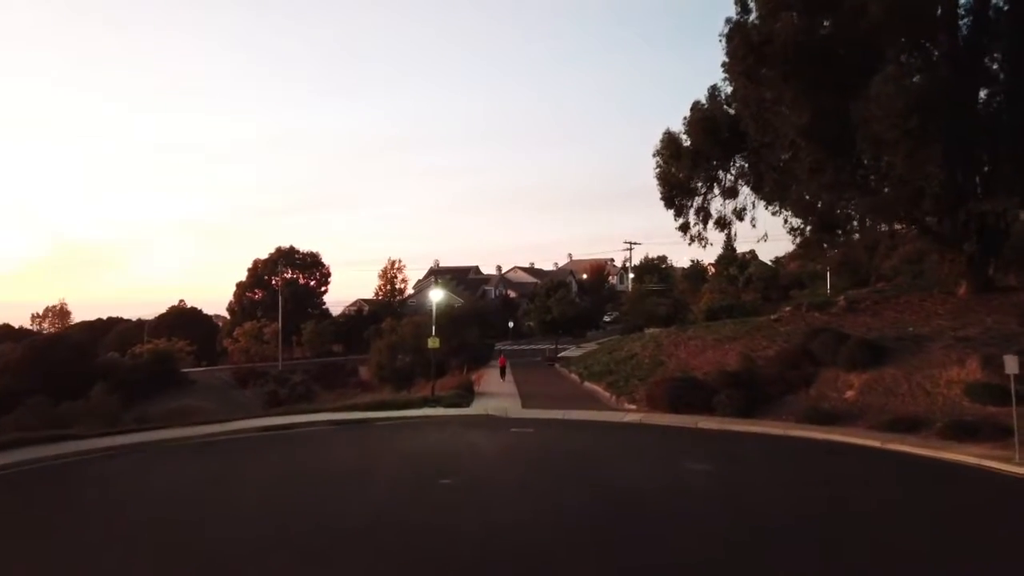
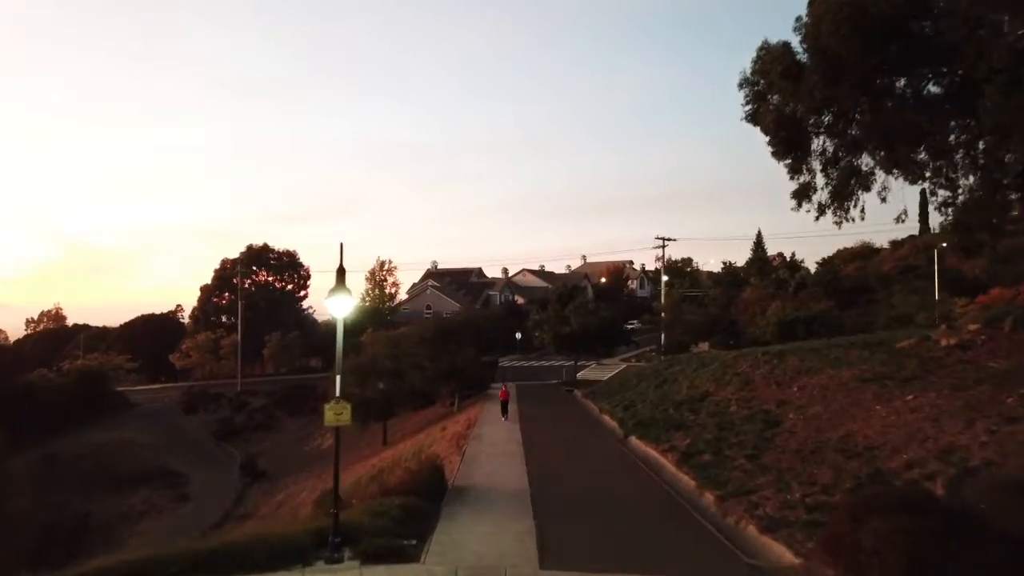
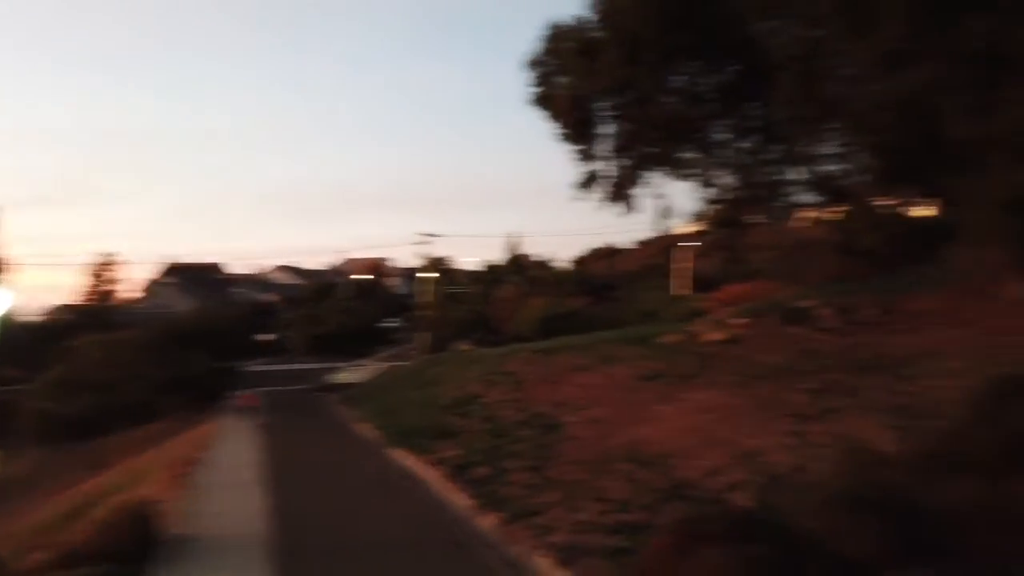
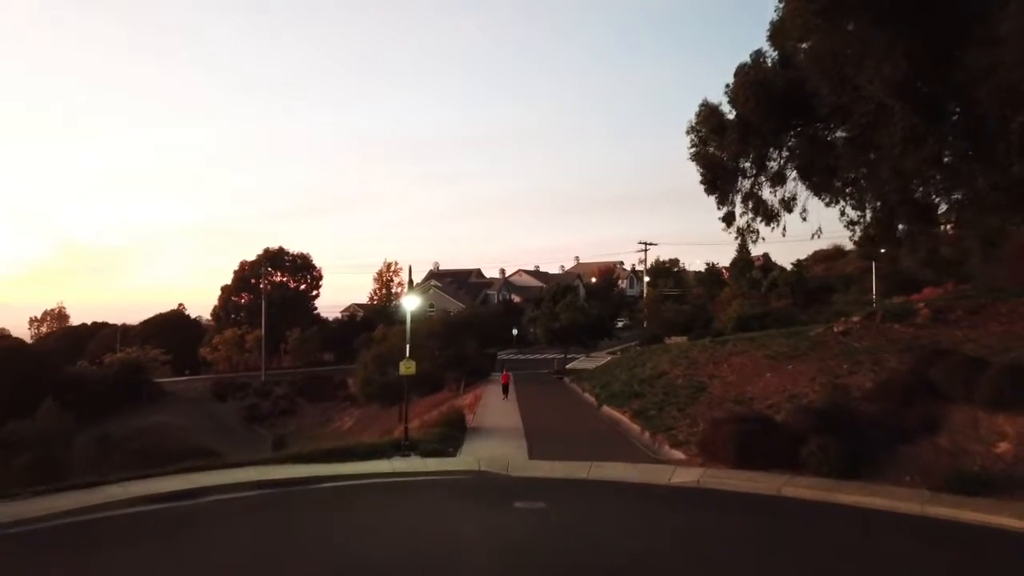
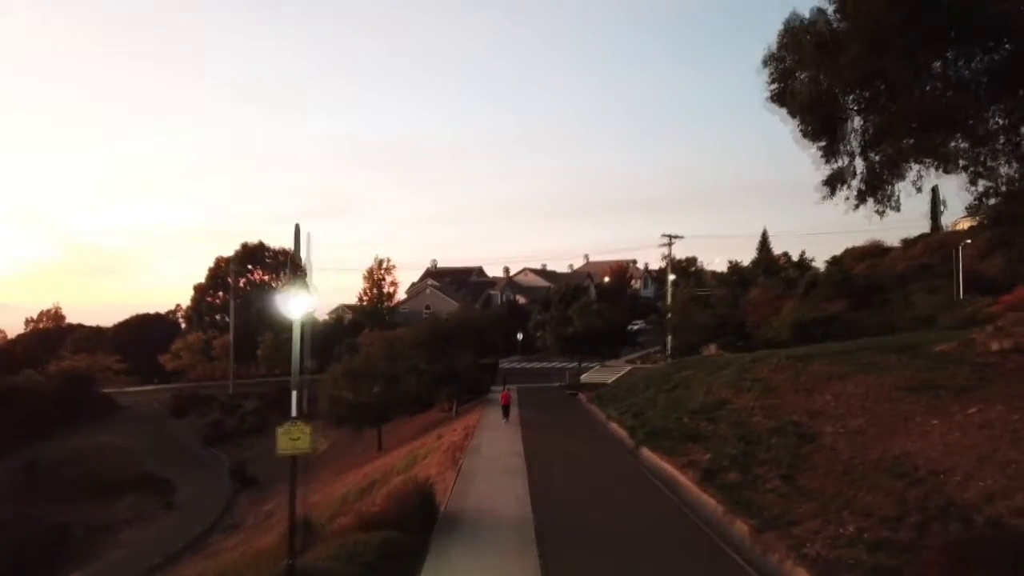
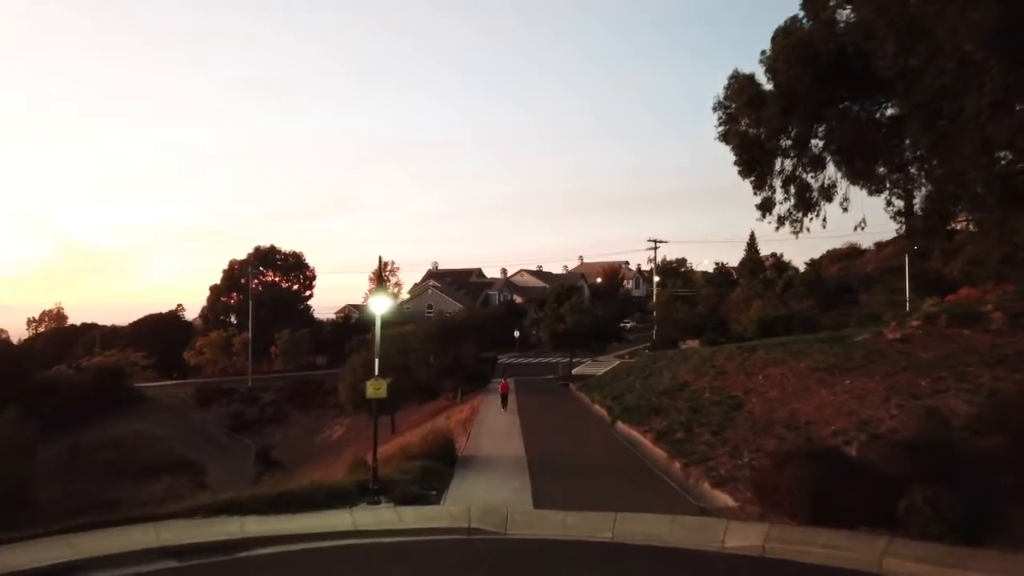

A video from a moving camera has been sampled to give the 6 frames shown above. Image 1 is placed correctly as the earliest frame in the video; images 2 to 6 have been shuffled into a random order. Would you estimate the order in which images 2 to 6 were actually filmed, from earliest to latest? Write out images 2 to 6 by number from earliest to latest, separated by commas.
4, 6, 2, 5, 3
